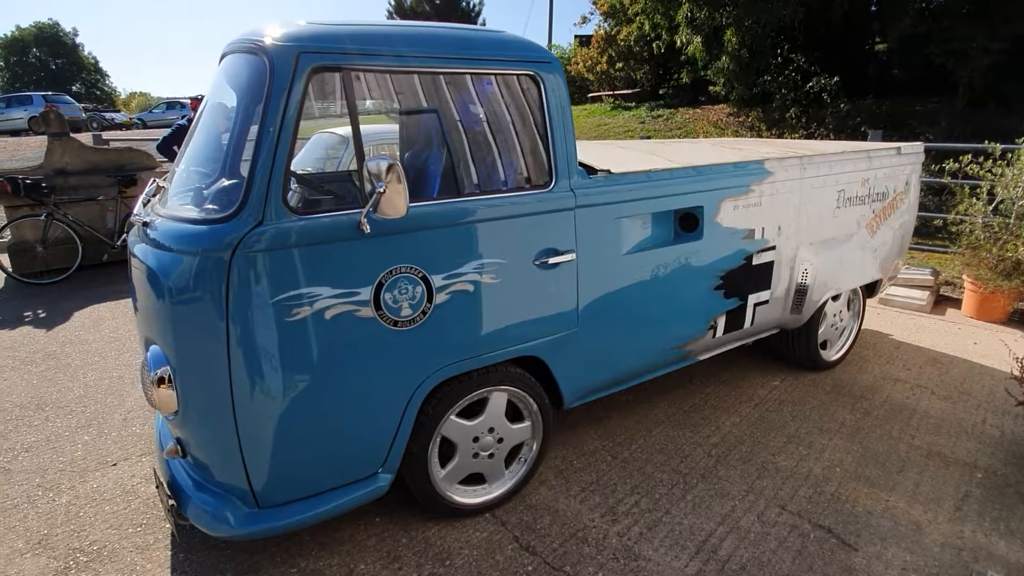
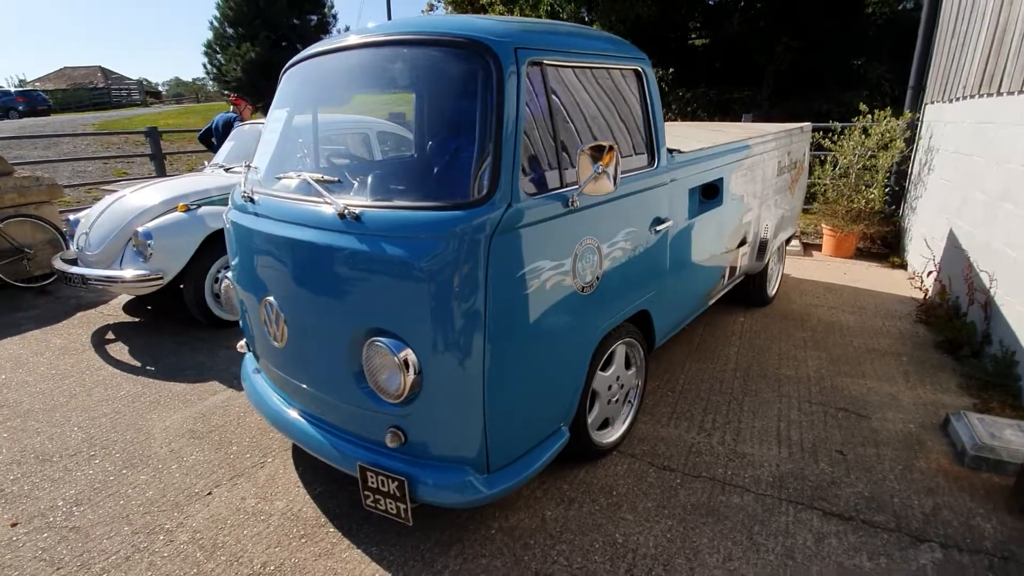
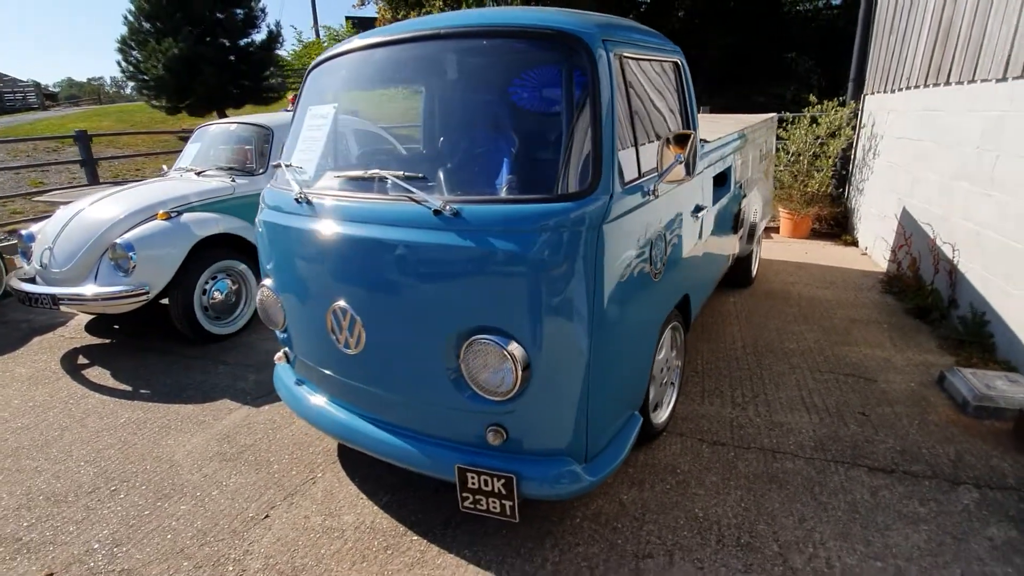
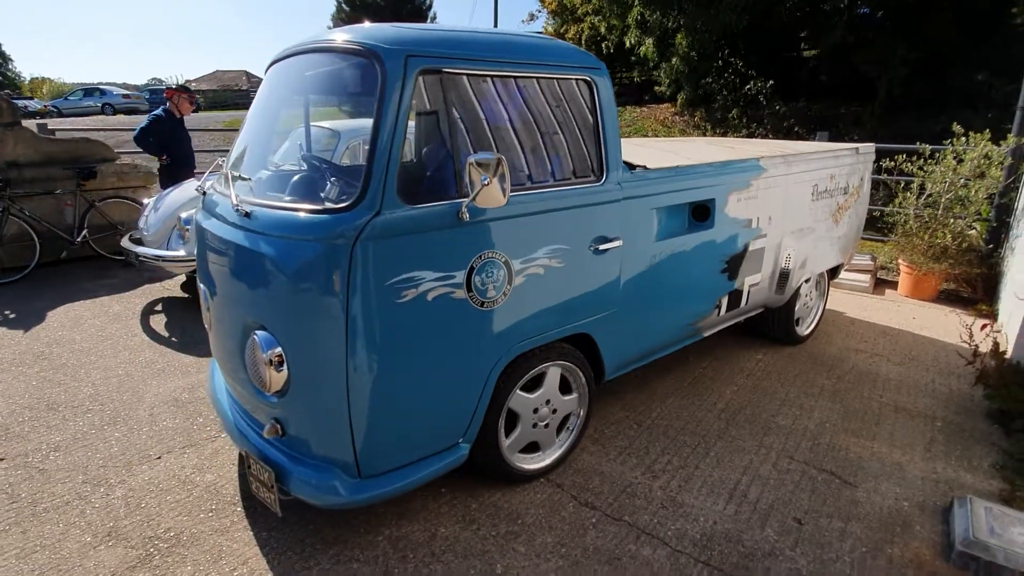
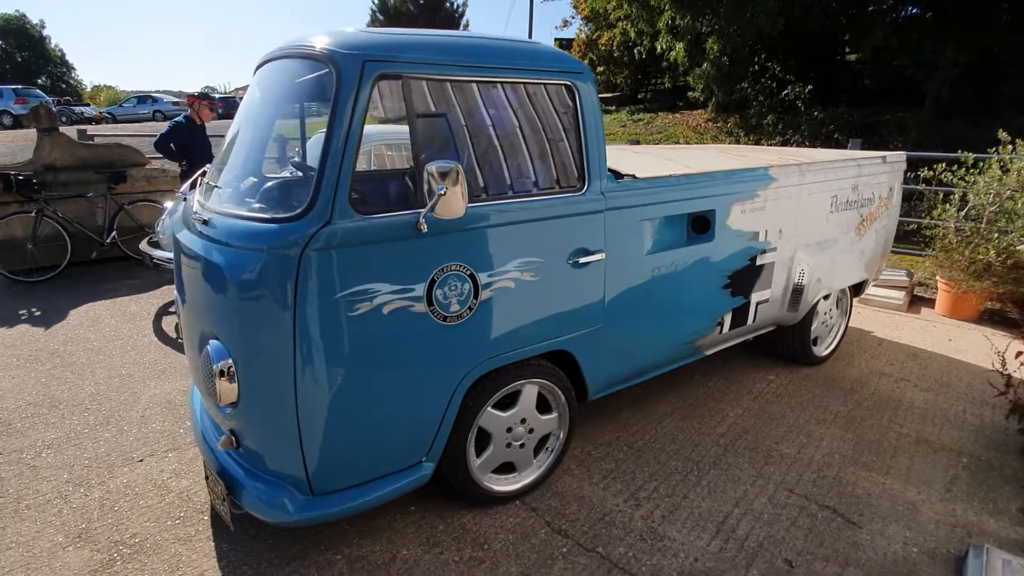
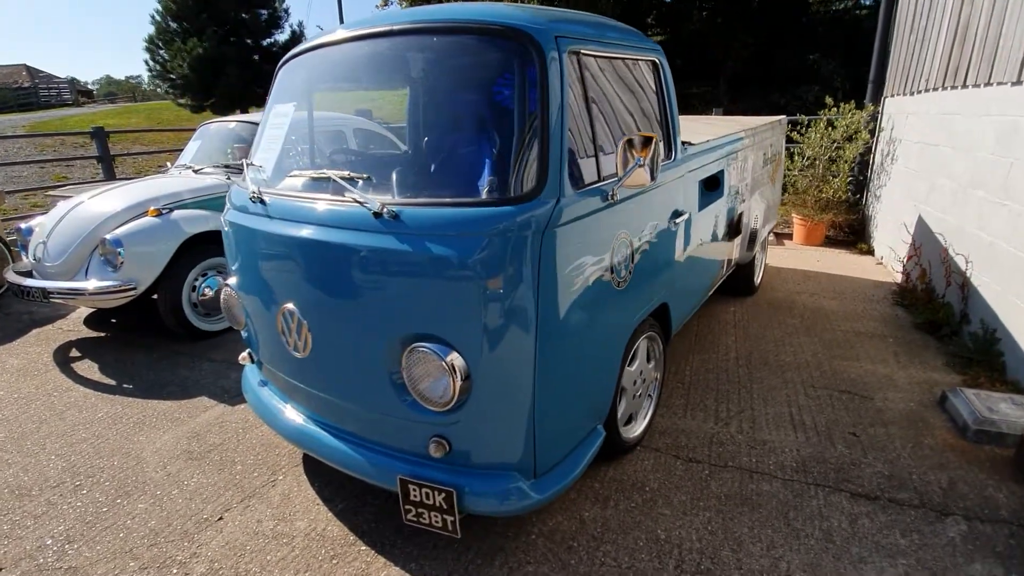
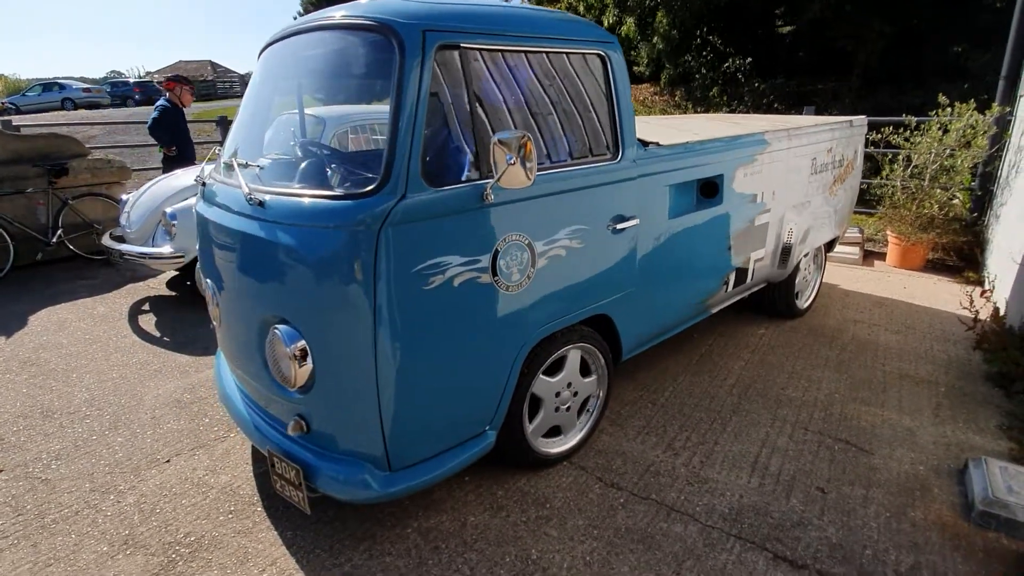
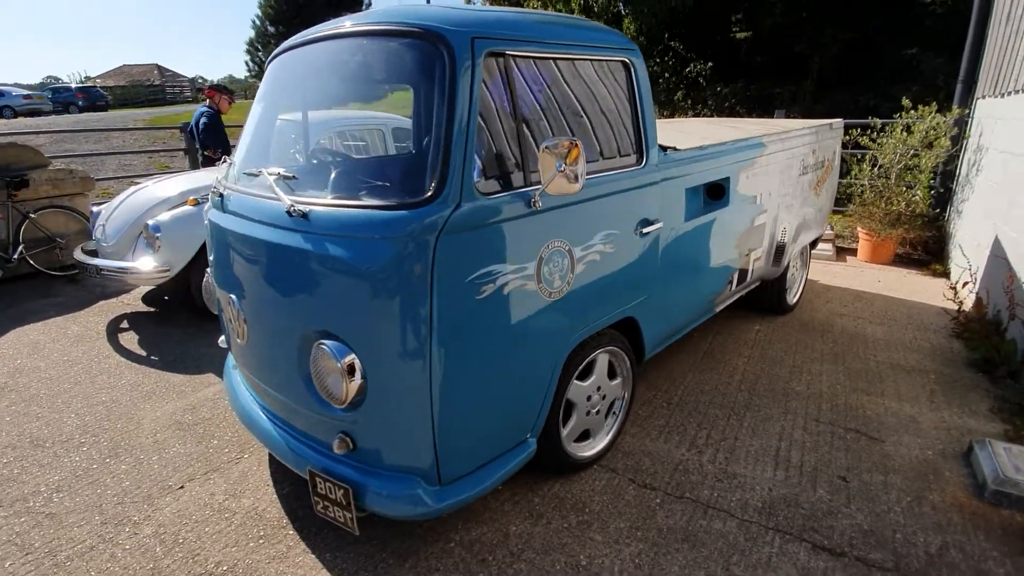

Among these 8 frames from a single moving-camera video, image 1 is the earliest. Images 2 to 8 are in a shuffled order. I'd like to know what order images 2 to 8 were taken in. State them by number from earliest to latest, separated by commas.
5, 4, 7, 8, 2, 6, 3
